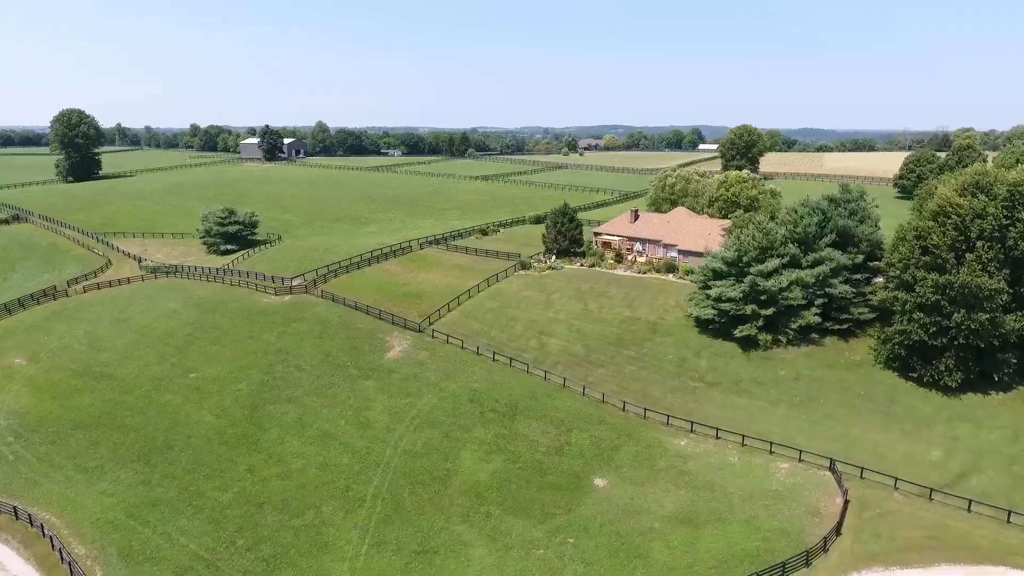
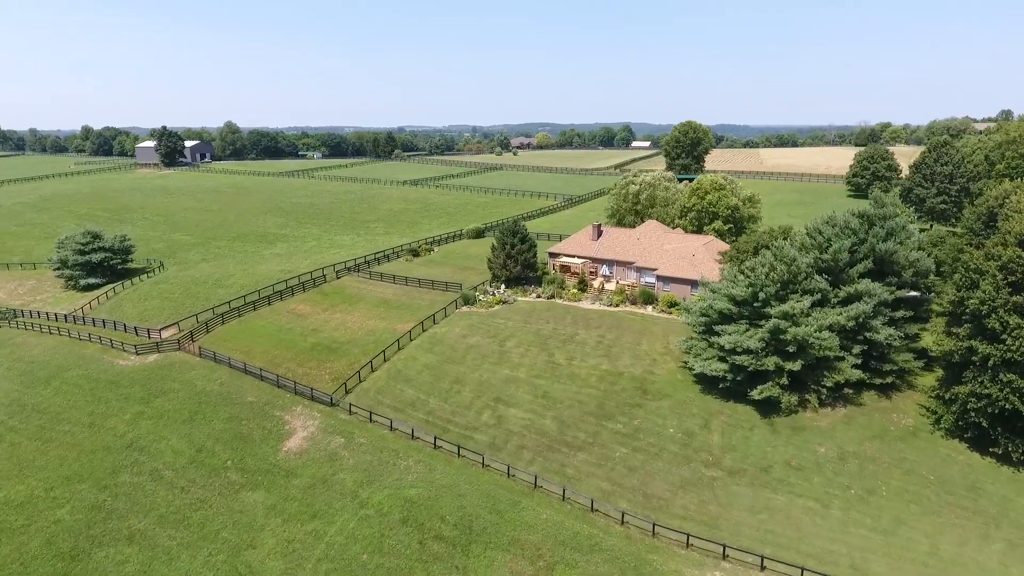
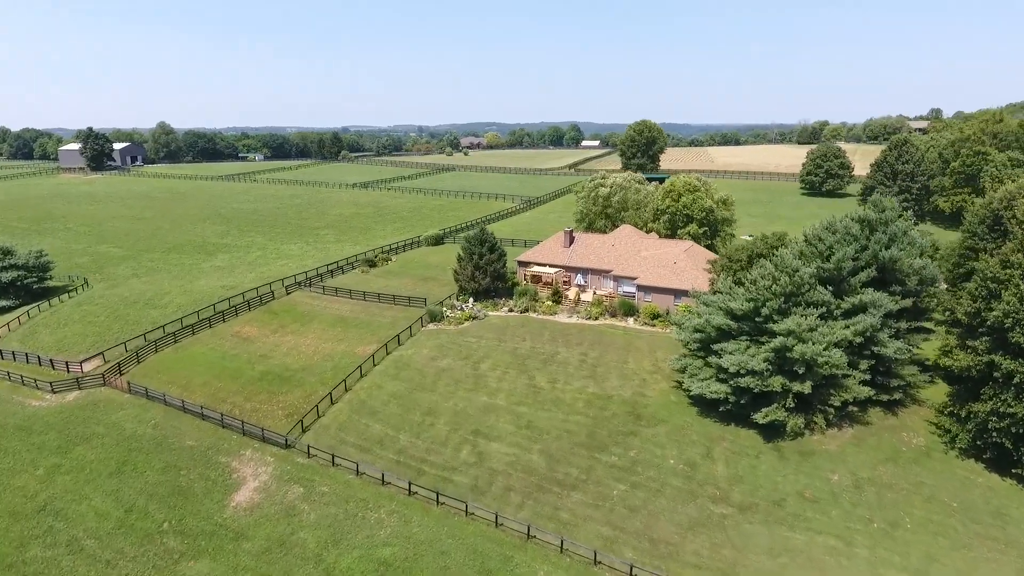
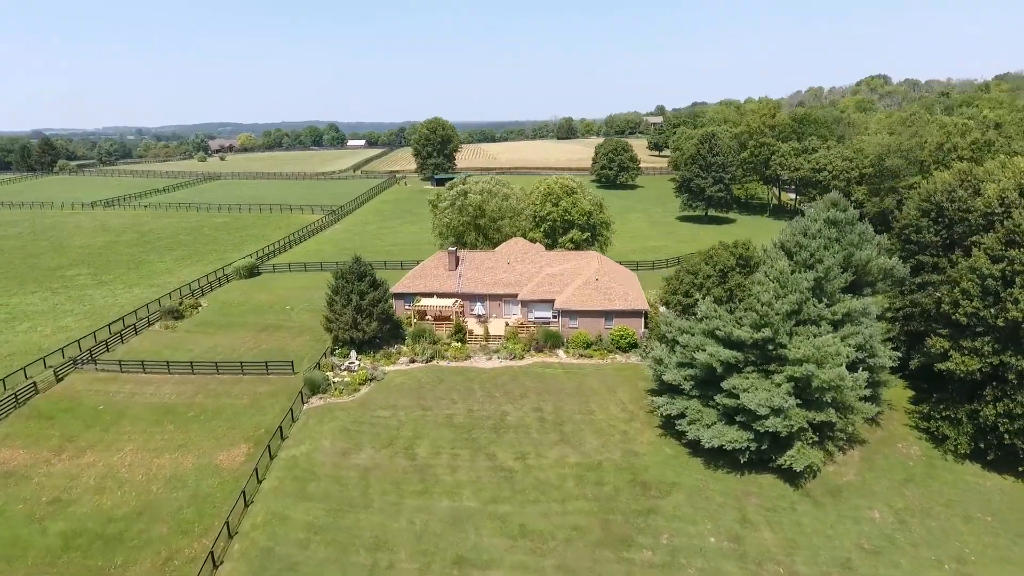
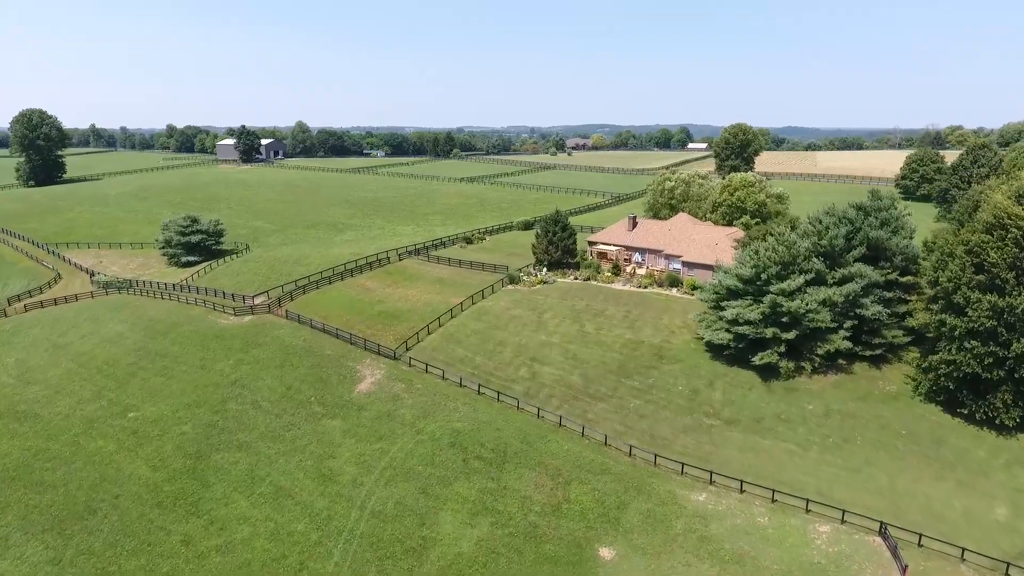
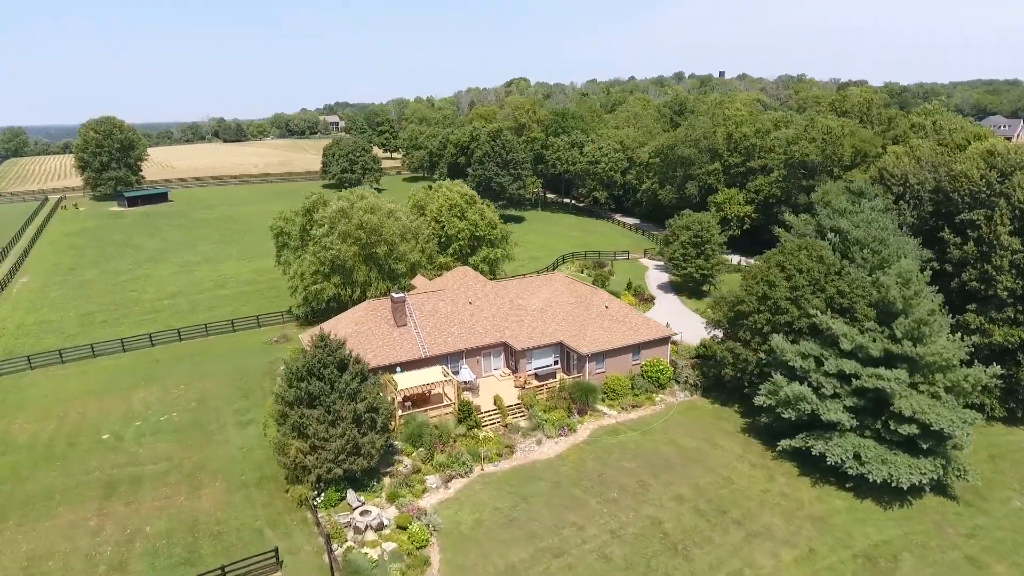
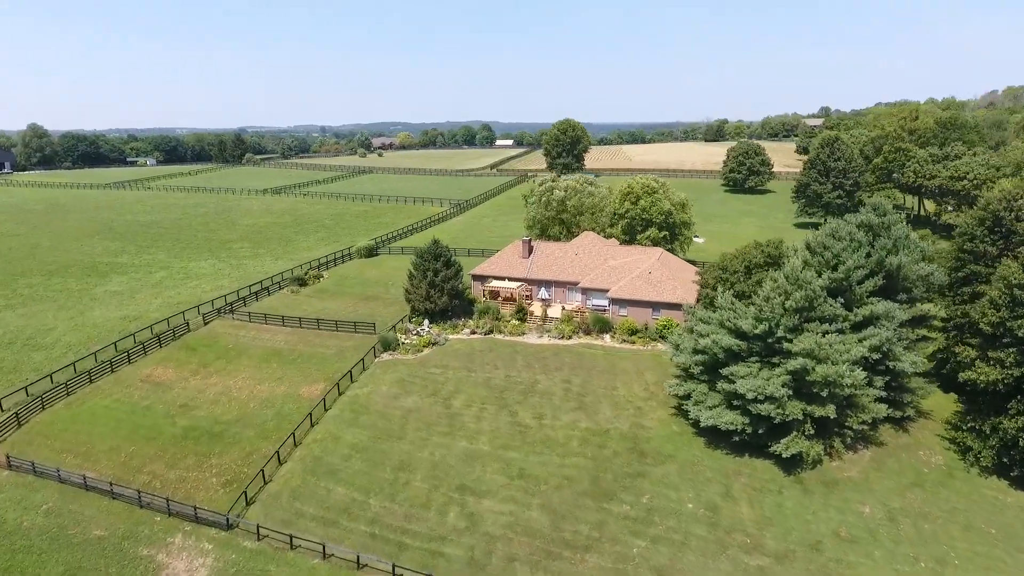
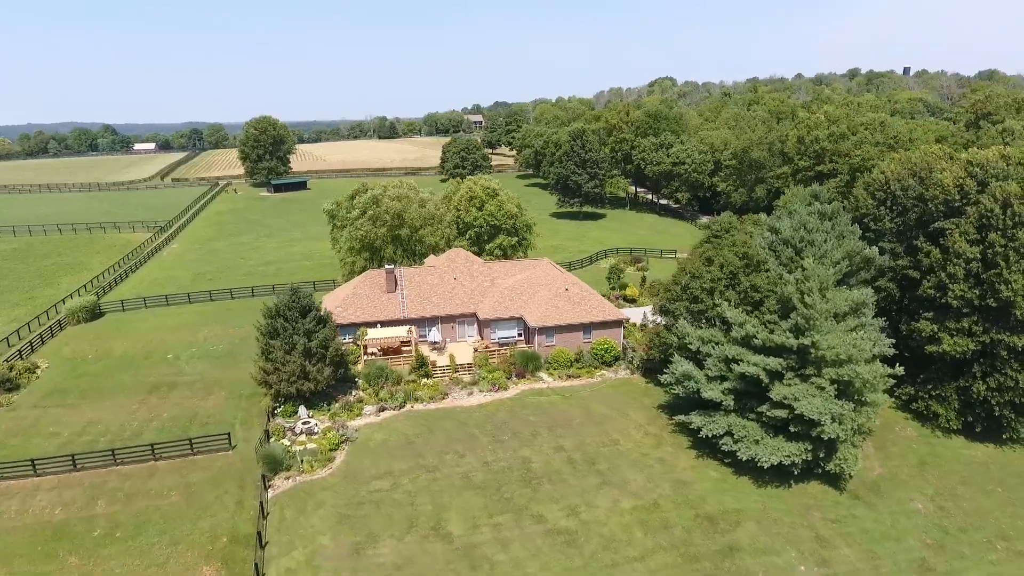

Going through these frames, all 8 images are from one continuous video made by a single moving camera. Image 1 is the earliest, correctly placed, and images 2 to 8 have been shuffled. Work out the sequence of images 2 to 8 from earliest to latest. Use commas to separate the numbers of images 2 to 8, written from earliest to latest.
5, 2, 3, 7, 4, 8, 6
